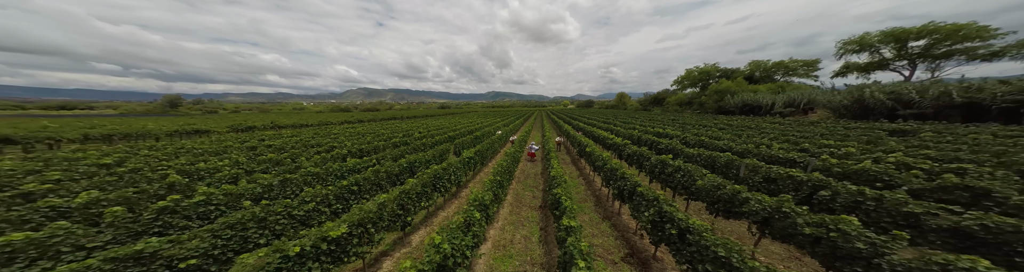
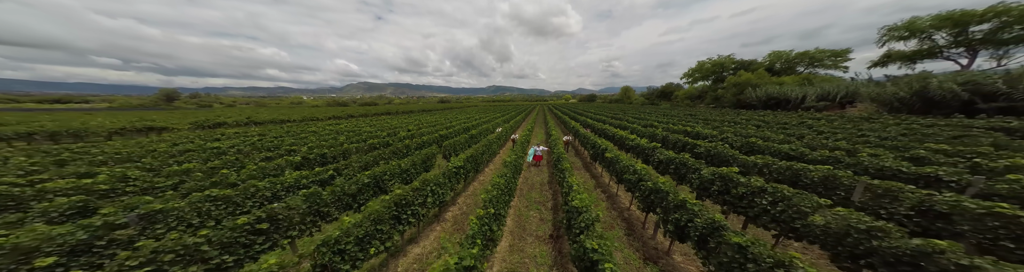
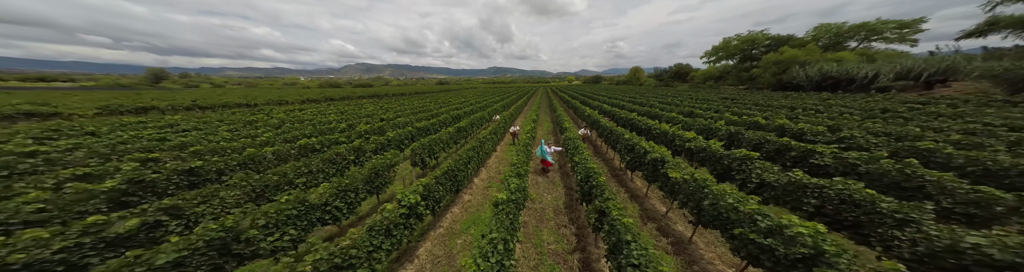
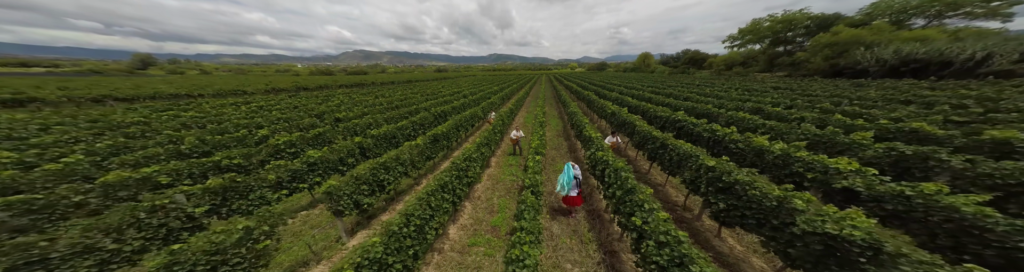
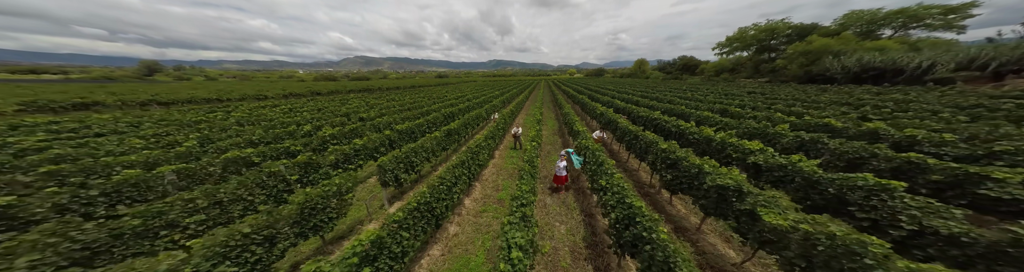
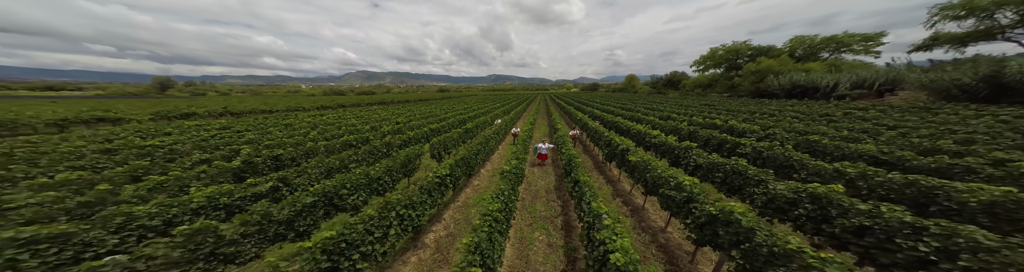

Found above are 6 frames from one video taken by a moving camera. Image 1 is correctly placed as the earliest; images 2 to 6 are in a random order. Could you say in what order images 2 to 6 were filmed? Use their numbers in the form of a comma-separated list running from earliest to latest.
2, 6, 3, 5, 4
